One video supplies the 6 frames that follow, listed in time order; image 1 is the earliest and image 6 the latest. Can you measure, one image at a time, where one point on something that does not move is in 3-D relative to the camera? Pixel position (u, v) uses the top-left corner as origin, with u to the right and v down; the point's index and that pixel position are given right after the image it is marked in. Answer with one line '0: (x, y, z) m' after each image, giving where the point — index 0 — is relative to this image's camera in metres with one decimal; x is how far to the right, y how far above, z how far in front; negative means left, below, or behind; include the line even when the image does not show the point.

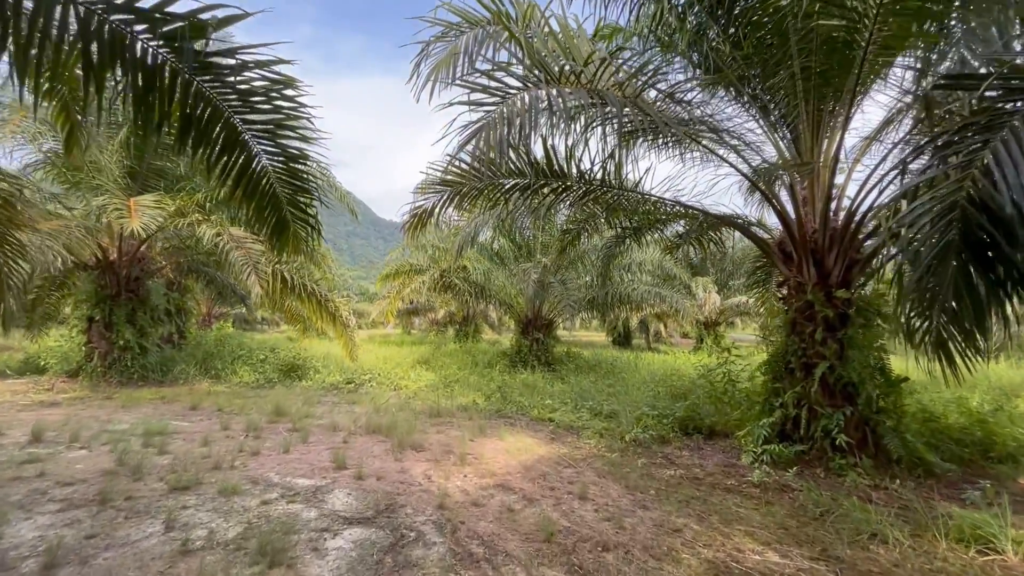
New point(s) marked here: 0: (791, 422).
0: (+2.1, -1.0, +3.7) m
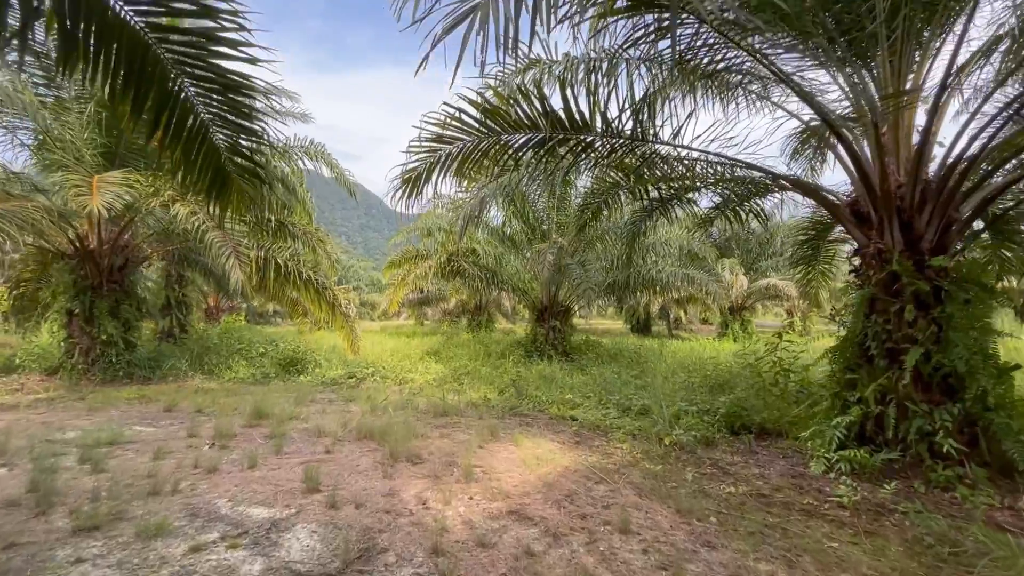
0: (+2.2, -0.8, +3.0) m
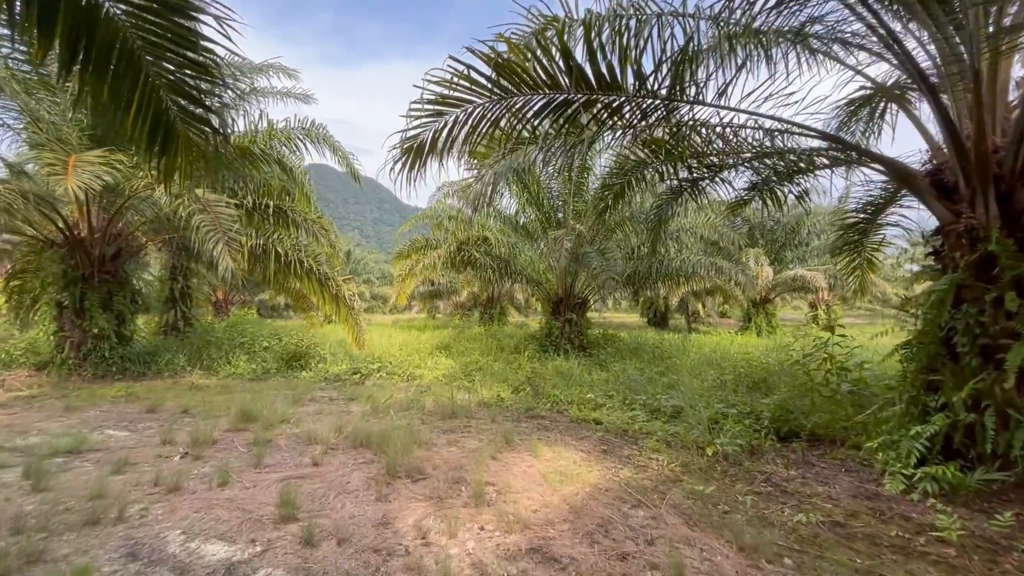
0: (+2.3, -0.7, +2.5) m
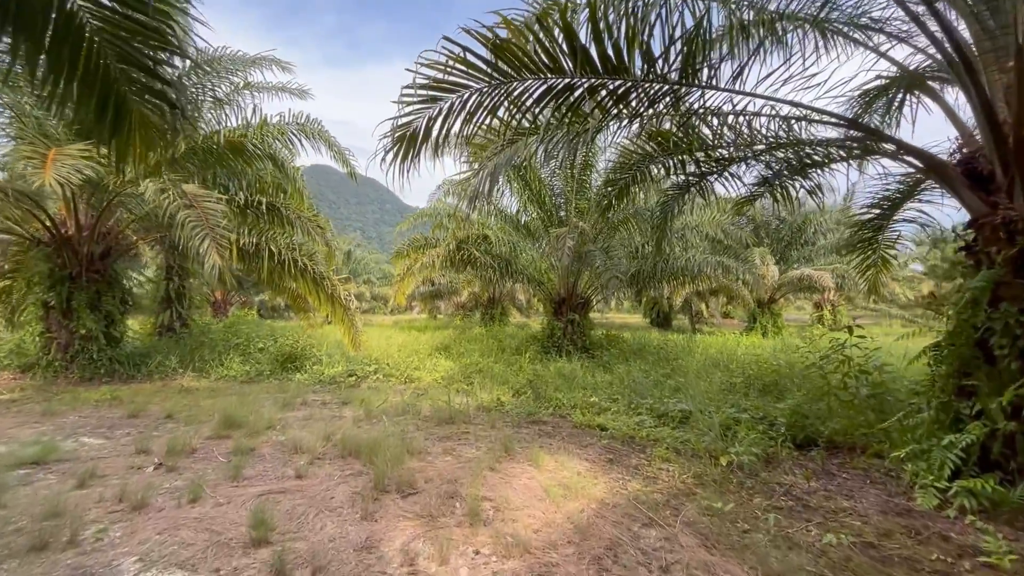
0: (+2.3, -0.7, +2.3) m
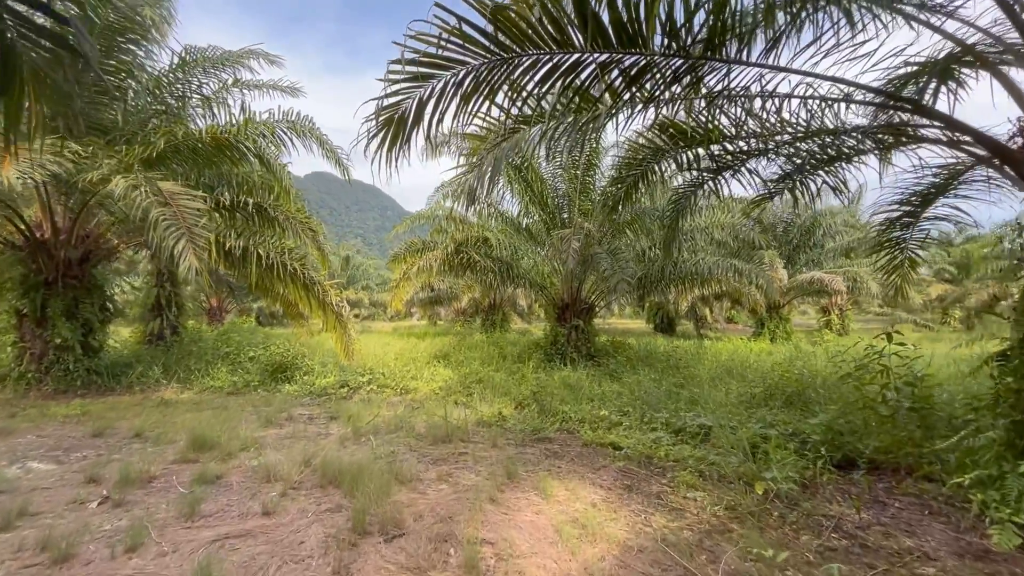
0: (+2.3, -0.7, +1.9) m
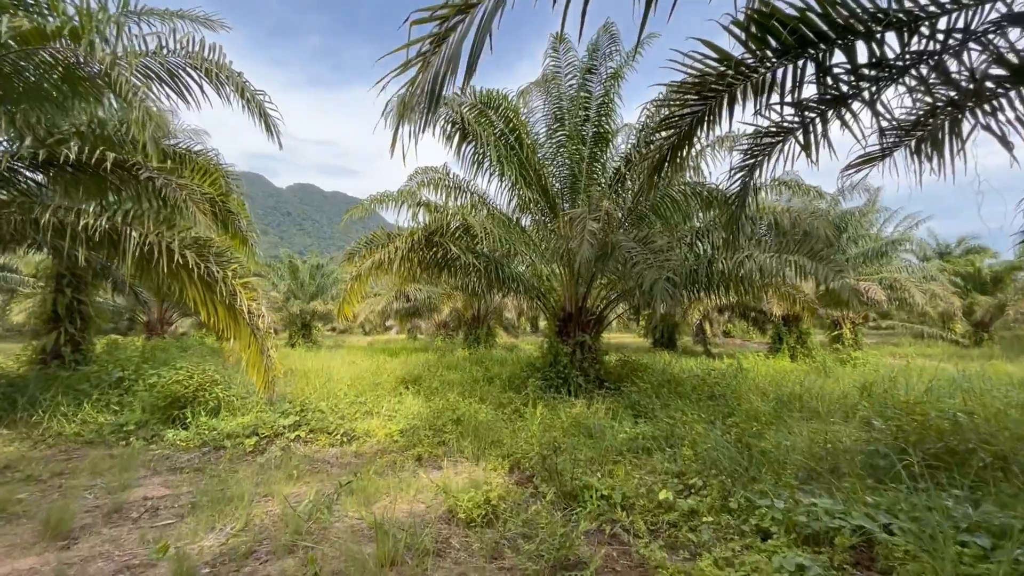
0: (+2.4, -0.6, +0.3) m
